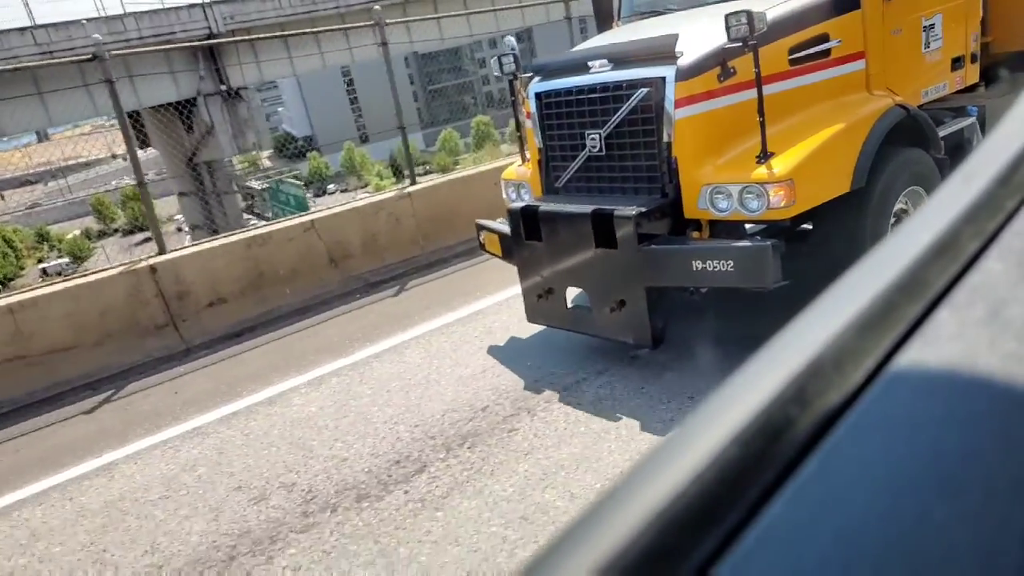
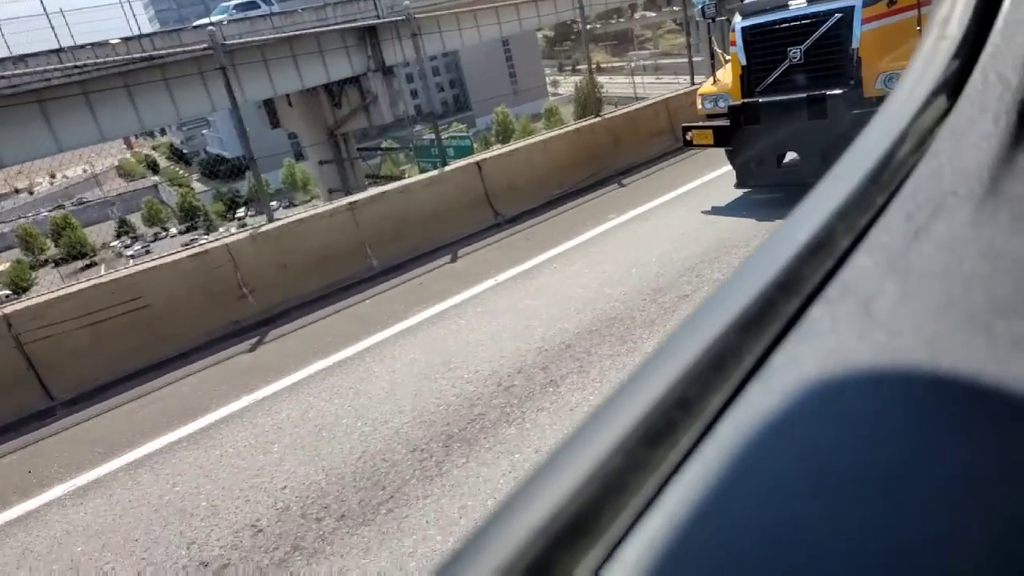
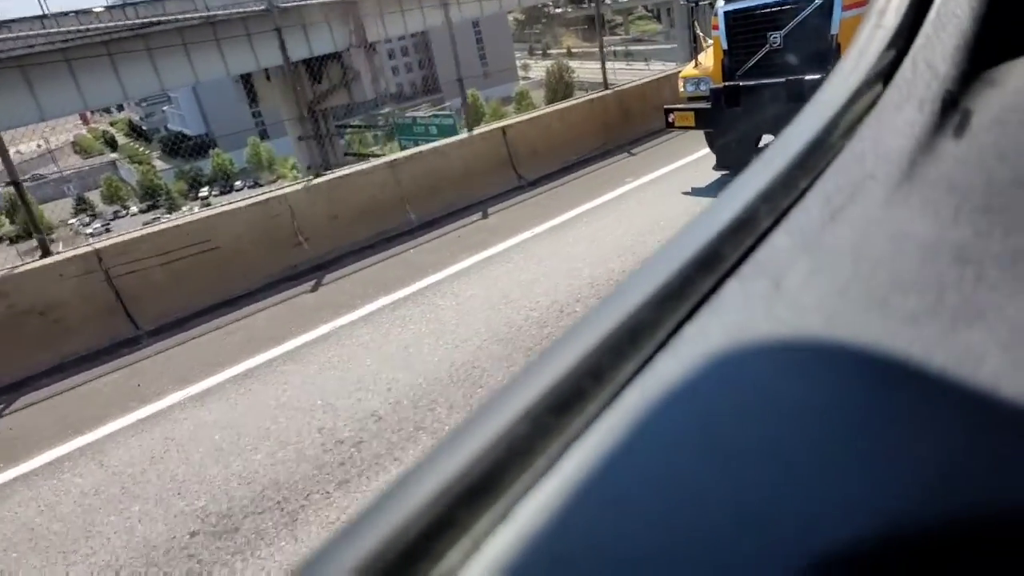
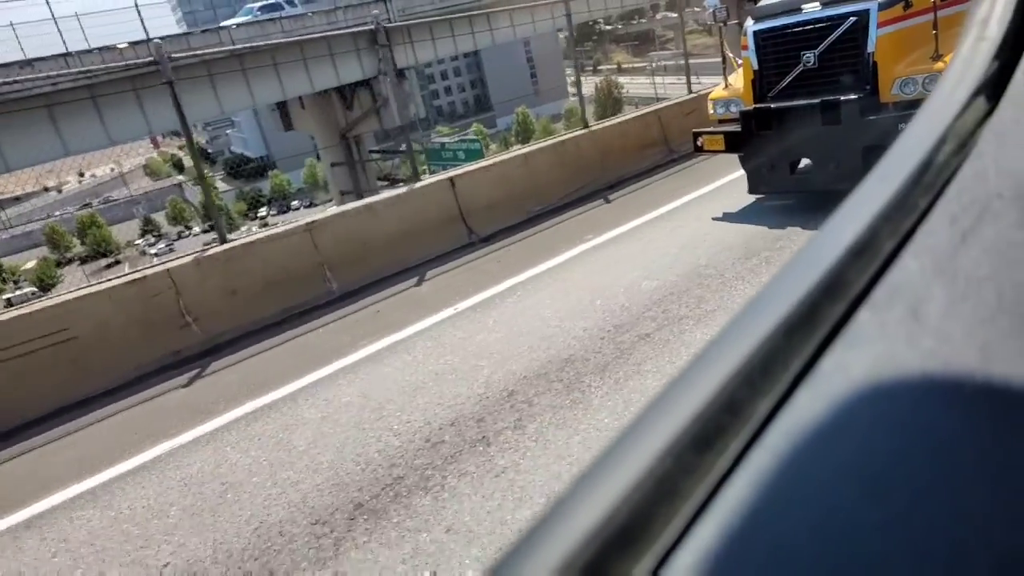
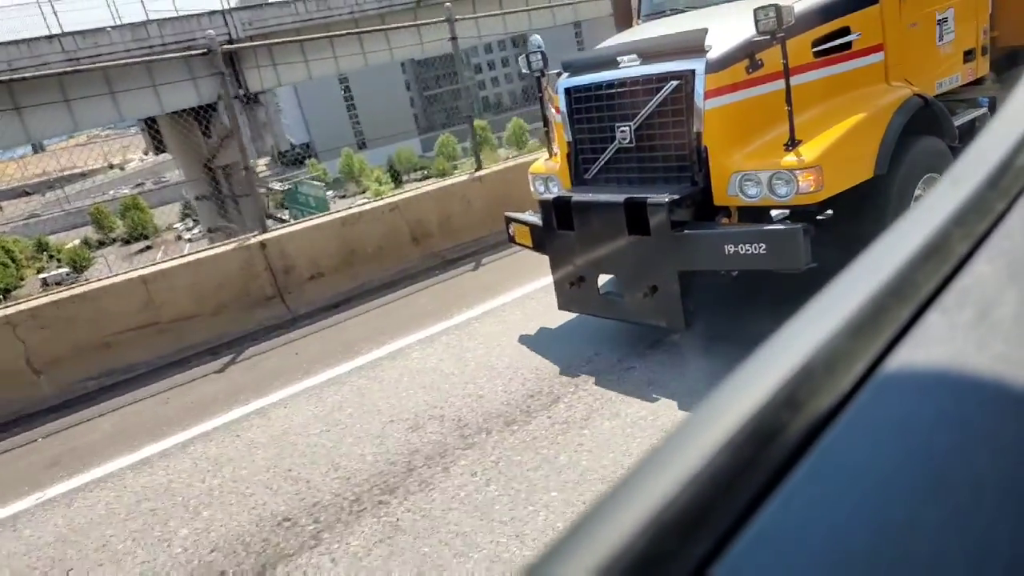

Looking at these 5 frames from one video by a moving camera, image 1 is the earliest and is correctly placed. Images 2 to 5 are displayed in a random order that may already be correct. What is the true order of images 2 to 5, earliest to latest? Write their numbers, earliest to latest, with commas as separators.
5, 4, 2, 3
